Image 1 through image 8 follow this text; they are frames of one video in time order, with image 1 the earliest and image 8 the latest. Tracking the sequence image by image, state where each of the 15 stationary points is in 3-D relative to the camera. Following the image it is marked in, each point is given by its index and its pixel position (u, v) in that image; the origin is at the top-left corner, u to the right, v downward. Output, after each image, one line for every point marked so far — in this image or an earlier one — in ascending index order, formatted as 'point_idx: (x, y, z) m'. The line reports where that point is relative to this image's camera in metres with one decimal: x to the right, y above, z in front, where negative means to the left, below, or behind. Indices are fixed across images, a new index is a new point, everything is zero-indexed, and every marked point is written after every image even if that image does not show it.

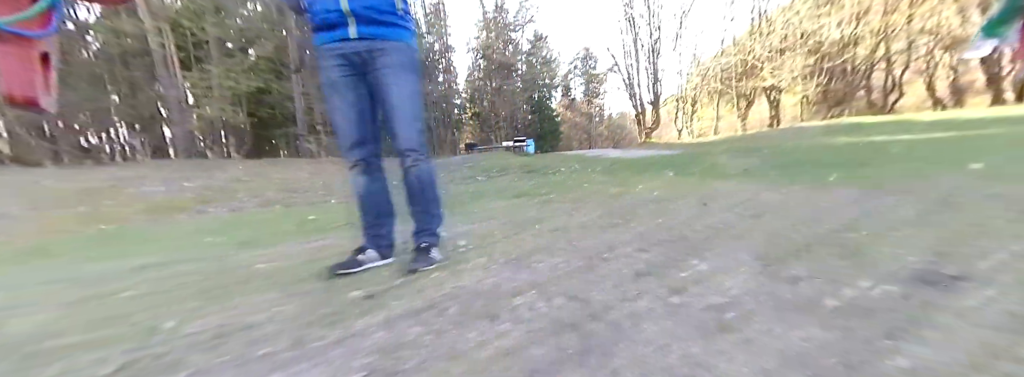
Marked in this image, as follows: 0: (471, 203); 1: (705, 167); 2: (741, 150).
0: (-0.5, -0.1, +3.2) m
1: (+2.9, +0.3, +4.5) m
2: (+5.5, +0.9, +6.7) m
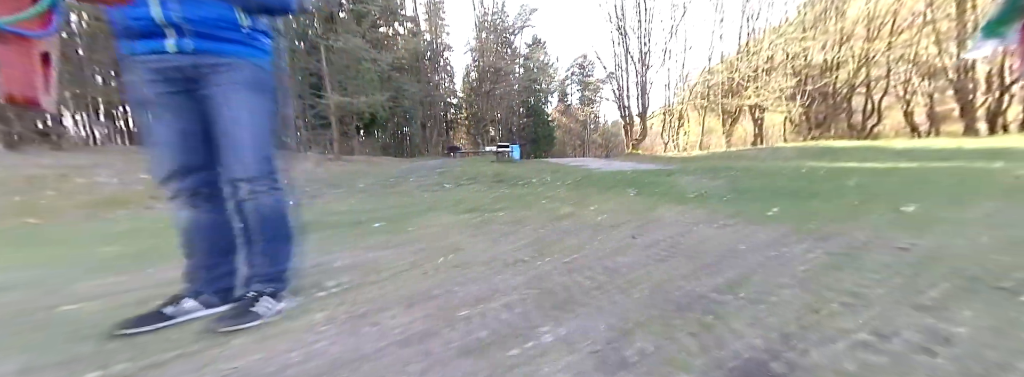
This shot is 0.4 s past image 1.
0: (-1.1, -0.3, +3.1) m
1: (+2.4, 0.0, +4.4) m
2: (+4.9, +0.4, +6.8) m
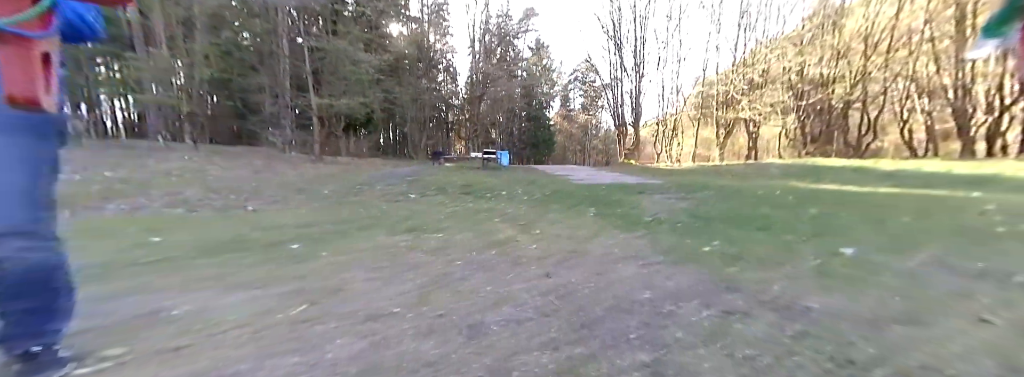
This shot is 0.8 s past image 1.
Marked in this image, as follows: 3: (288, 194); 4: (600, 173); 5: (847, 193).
0: (-1.7, -0.5, +2.9) m
1: (+1.7, -0.3, +4.3) m
2: (+4.3, 0.0, +6.7) m
3: (-4.7, -0.1, +5.9) m
4: (+3.8, +0.6, +11.6) m
5: (+6.6, -0.1, +5.5) m
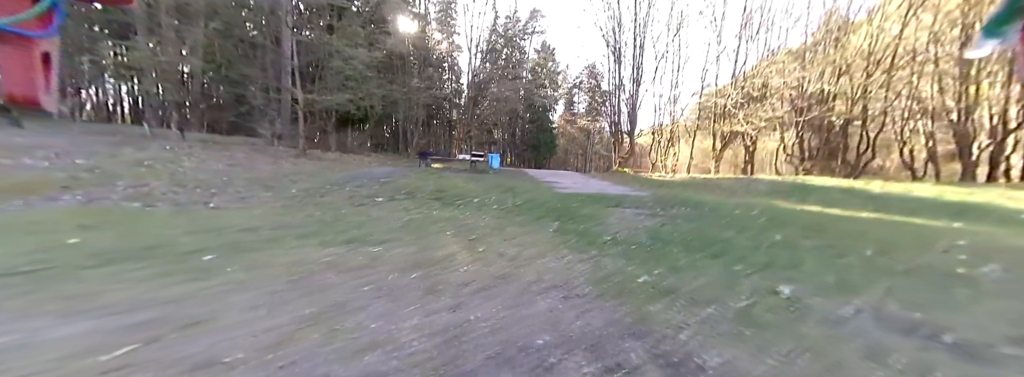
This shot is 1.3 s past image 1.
0: (-2.3, -0.5, +2.8) m
1: (+1.1, -0.6, +4.2) m
2: (+3.7, -0.3, +6.5) m
3: (-5.3, 0.0, +5.8) m
4: (+3.3, +0.3, +11.5) m
5: (+6.0, -0.5, +5.3) m
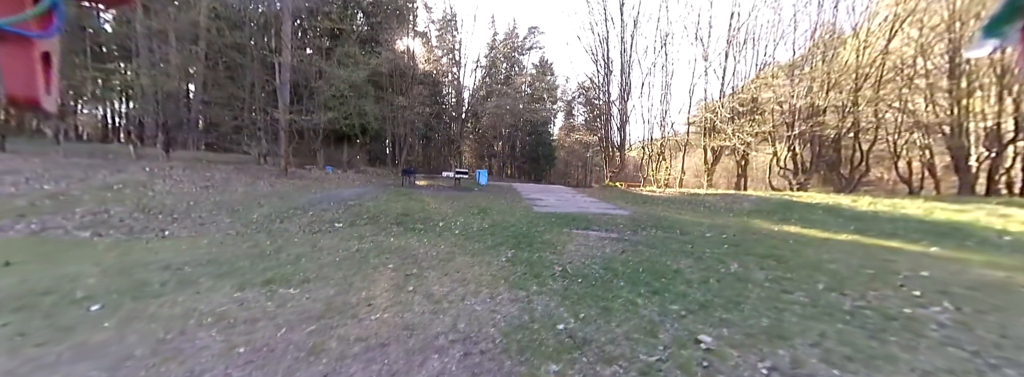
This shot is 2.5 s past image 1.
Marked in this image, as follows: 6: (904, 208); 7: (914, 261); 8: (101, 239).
0: (-3.0, -0.9, +2.7) m
1: (+0.4, -1.0, +4.1) m
2: (+3.0, -0.8, +6.4) m
3: (-6.0, -0.5, +5.7) m
4: (+2.6, -0.4, +11.3) m
5: (+5.3, -1.0, +5.2) m
6: (+11.6, -0.5, +8.2) m
7: (+5.7, -1.0, +3.9) m
8: (-6.3, -0.8, +4.3) m
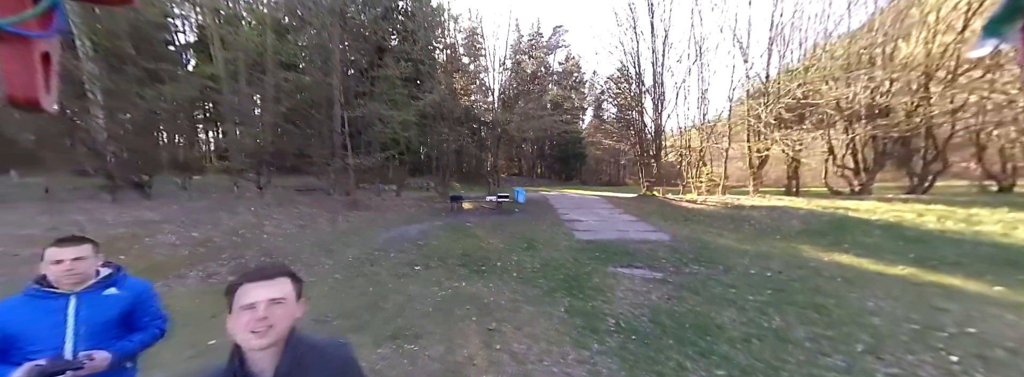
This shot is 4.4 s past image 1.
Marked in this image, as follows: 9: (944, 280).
0: (-2.2, -2.1, +3.7) m
1: (+1.4, -1.9, +4.7) m
2: (+4.2, -1.6, +6.7) m
3: (-4.8, -1.8, +7.0) m
4: (+4.3, -1.2, +11.7) m
5: (+6.3, -1.7, +5.3) m
6: (+12.9, -0.9, +7.7) m
7: (+6.6, -1.7, +4.0) m
8: (-5.3, -2.1, +5.7) m
9: (+7.8, -1.6, +5.0) m
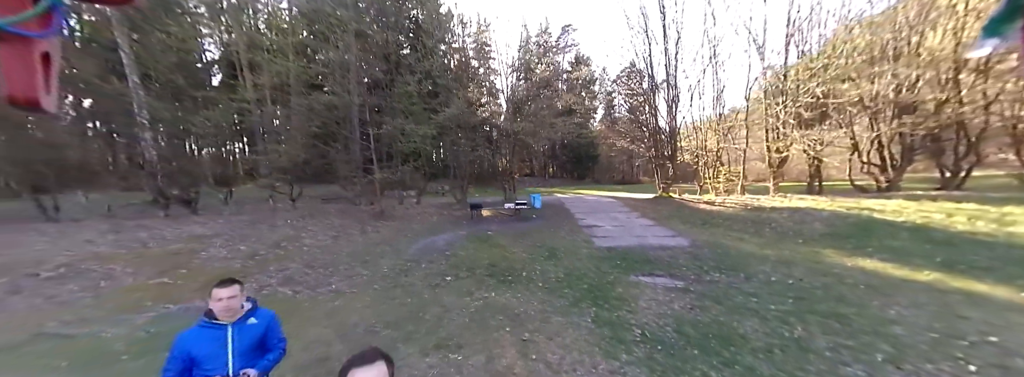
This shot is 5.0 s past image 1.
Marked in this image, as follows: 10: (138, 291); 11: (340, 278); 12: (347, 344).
0: (-1.7, -2.4, +4.2) m
1: (+1.9, -2.2, +5.0) m
2: (+4.8, -1.8, +6.9) m
3: (-4.2, -2.2, +7.6) m
4: (+5.1, -1.4, +11.8) m
5: (+6.9, -1.9, +5.4) m
6: (+13.5, -0.9, +7.5) m
7: (+7.0, -1.9, +4.0) m
8: (-4.7, -2.5, +6.2) m
9: (+8.3, -1.8, +5.0) m
10: (-9.4, -2.6, +7.0) m
11: (-4.4, -2.3, +7.2) m
12: (-2.6, -2.5, +4.4) m
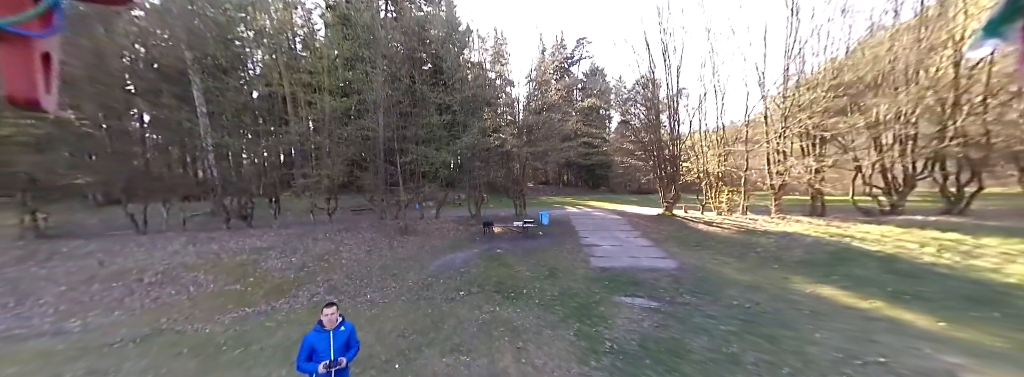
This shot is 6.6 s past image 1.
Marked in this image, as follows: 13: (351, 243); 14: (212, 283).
0: (-1.8, -3.3, +5.6) m
1: (+1.9, -3.1, +6.2) m
2: (+4.9, -2.8, +7.9) m
3: (-4.1, -3.1, +9.1) m
4: (+5.5, -2.4, +12.9) m
5: (+6.9, -2.8, +6.3) m
6: (+13.6, -2.0, +8.0) m
7: (+7.0, -2.8, +5.0) m
8: (-4.7, -3.4, +7.8) m
9: (+8.3, -2.7, +5.9) m
10: (-9.3, -3.4, +8.8) m
11: (-4.3, -3.2, +8.7) m
12: (-2.6, -3.3, +5.9) m
13: (-7.4, -2.5, +12.8) m
14: (-10.2, -3.2, +9.5) m
